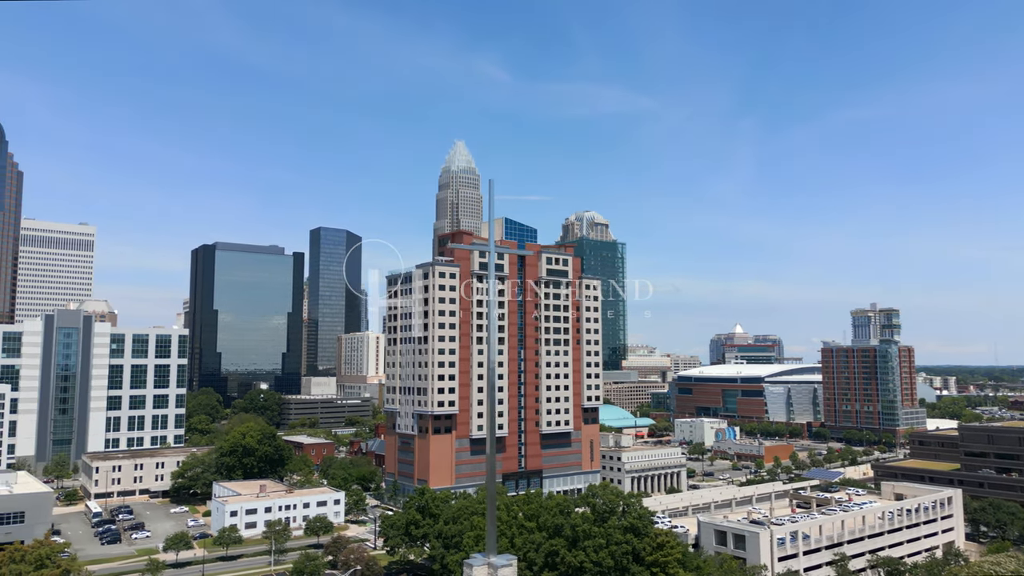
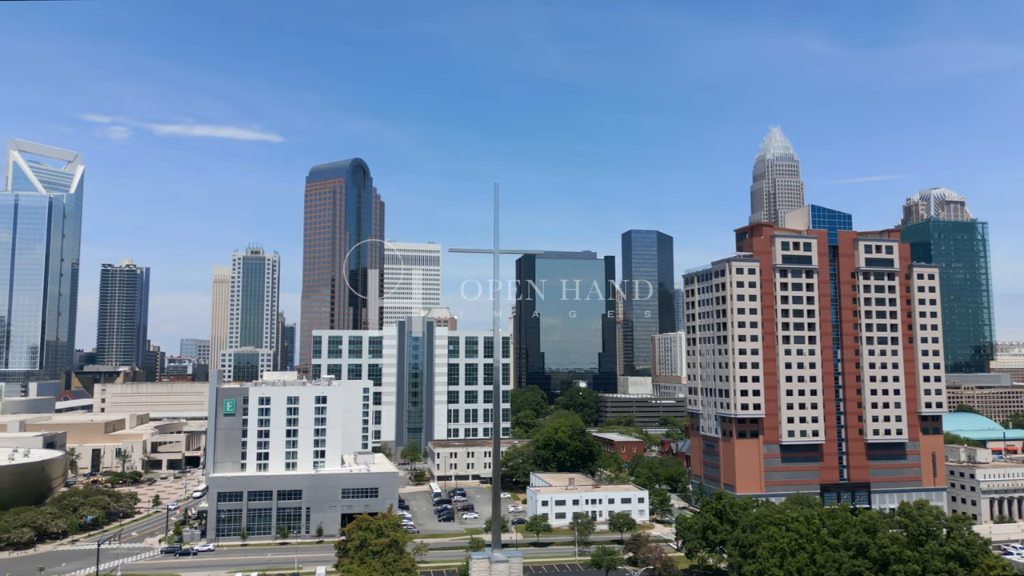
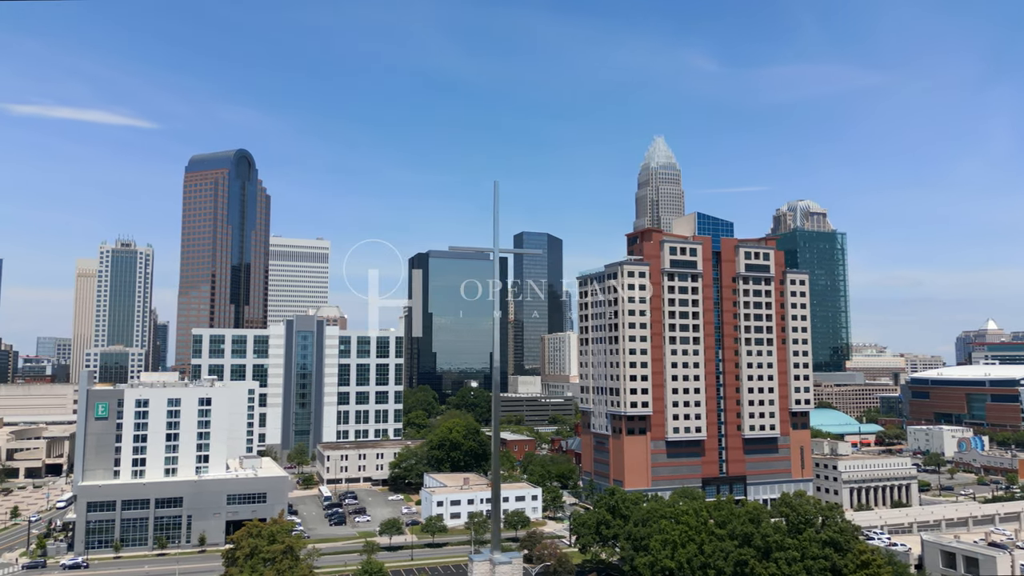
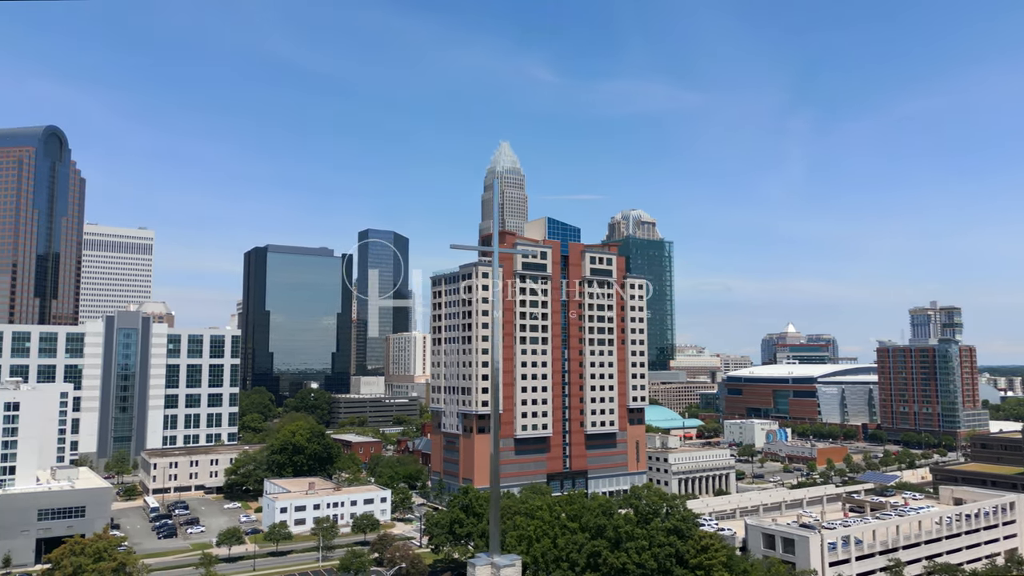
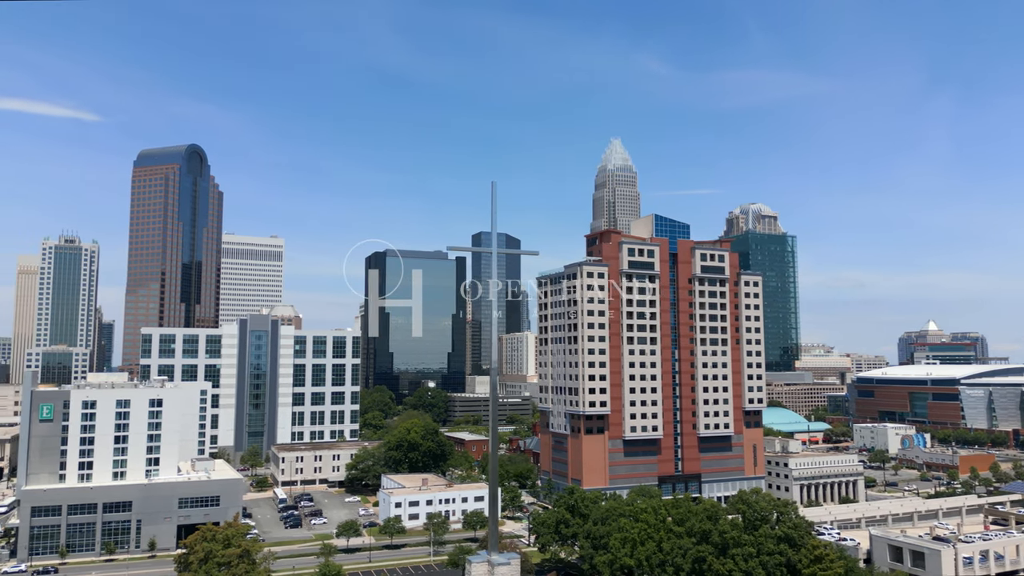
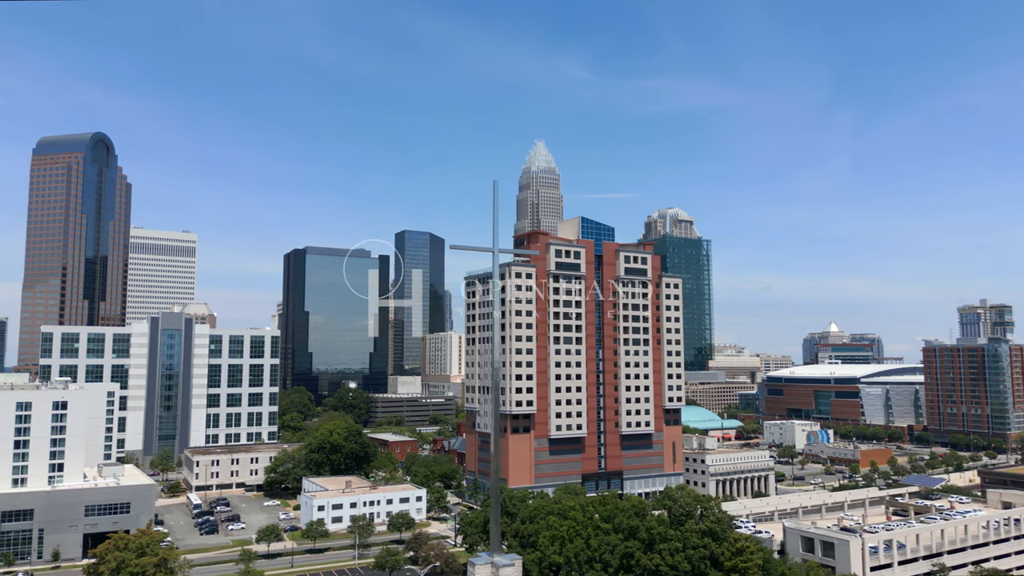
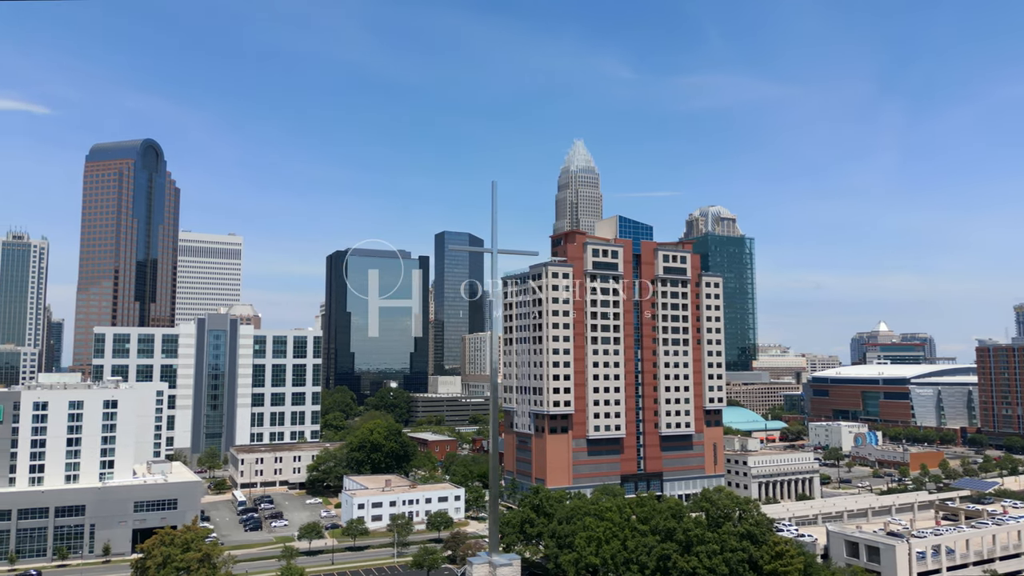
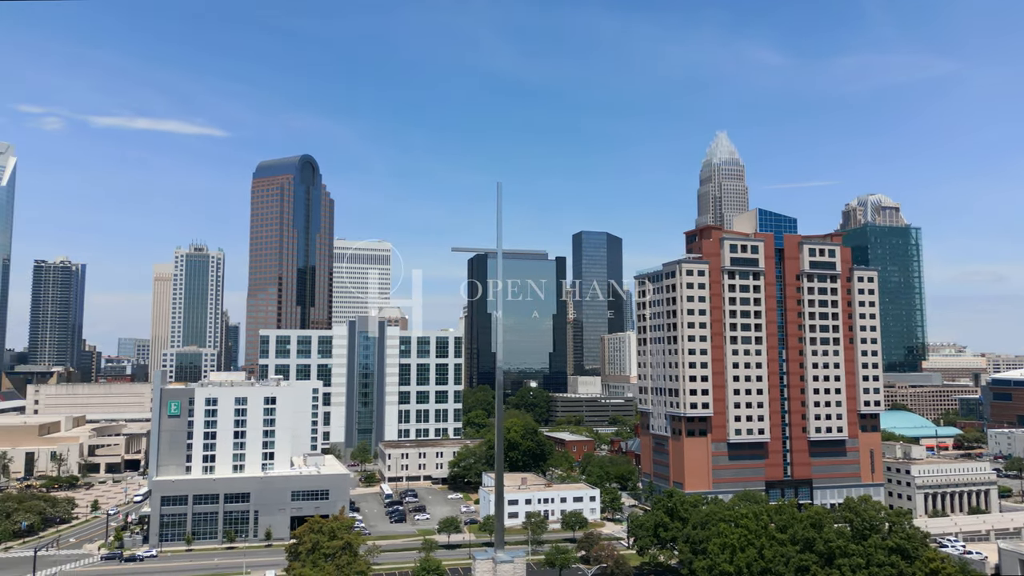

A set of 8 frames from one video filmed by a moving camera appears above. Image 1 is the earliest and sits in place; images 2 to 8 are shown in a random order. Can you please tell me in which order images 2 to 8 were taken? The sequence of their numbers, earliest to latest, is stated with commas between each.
4, 6, 7, 5, 3, 8, 2
